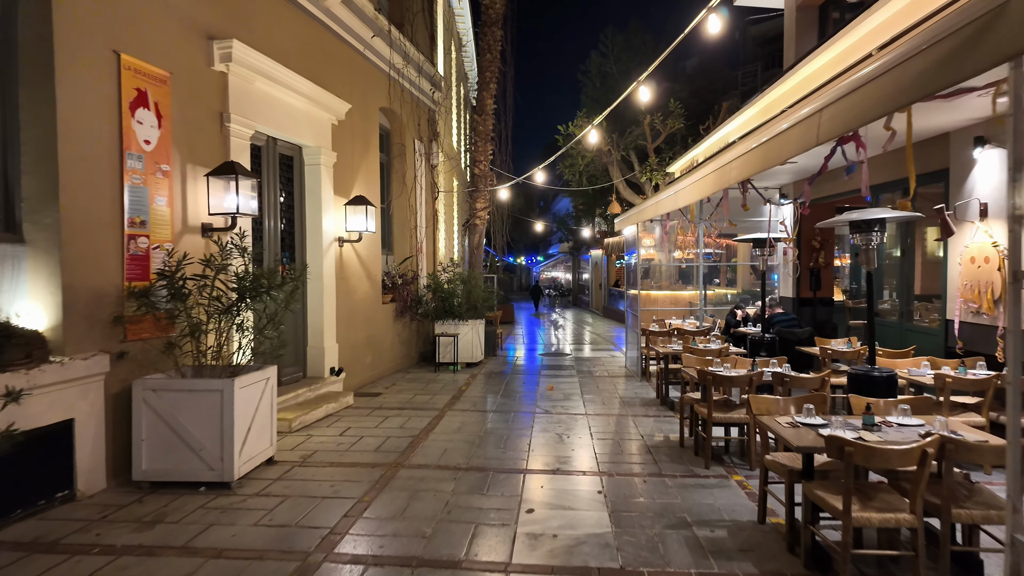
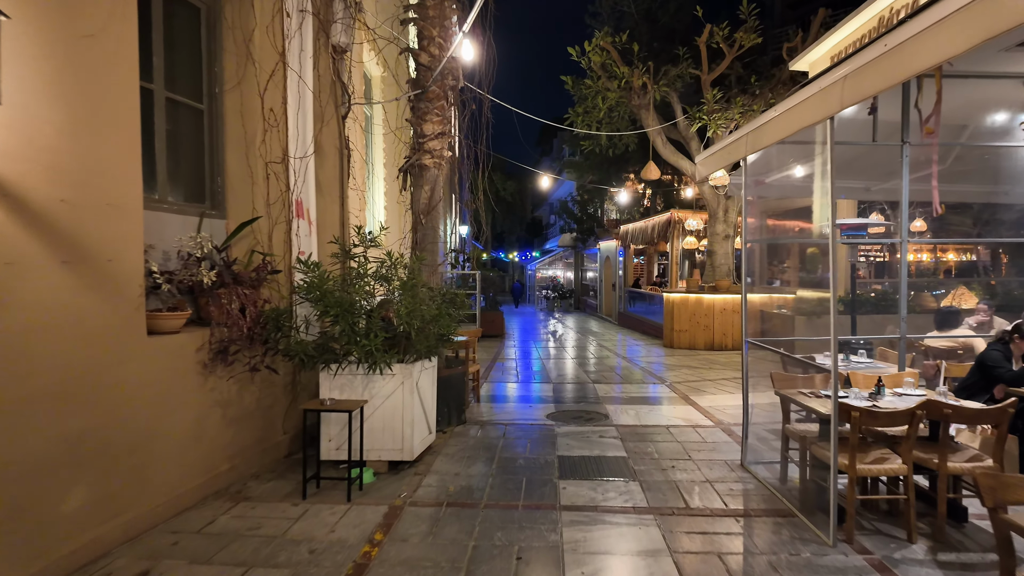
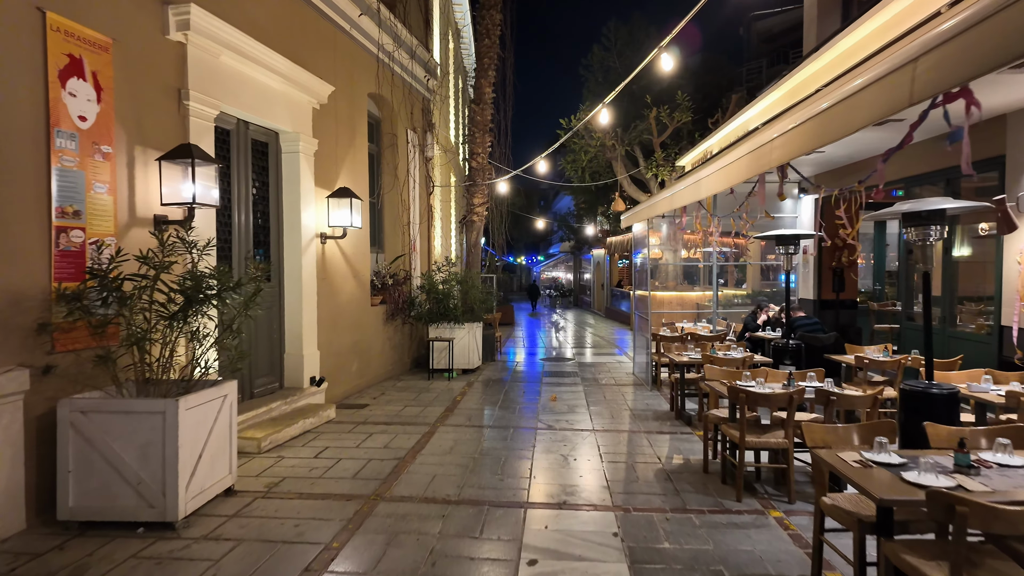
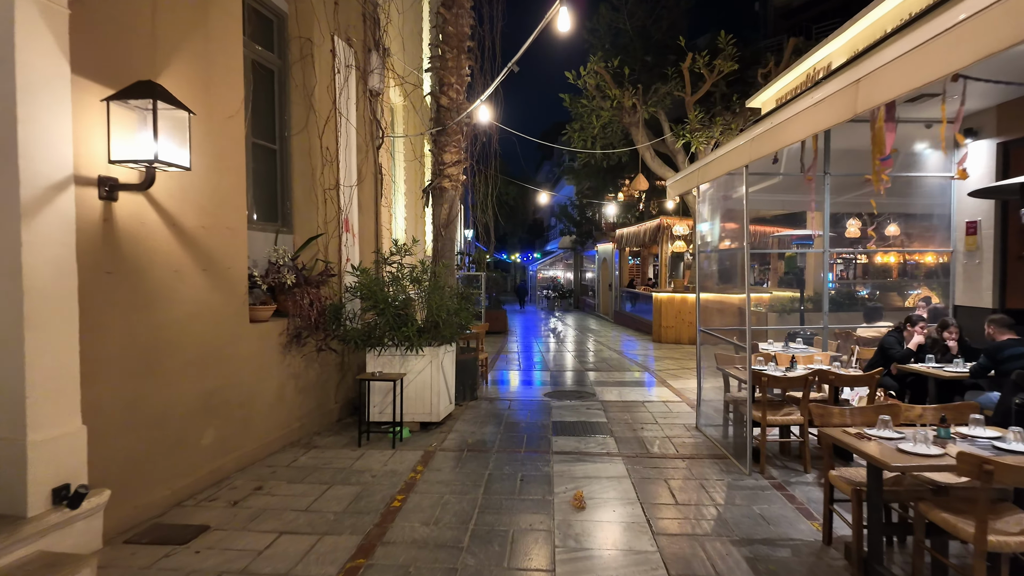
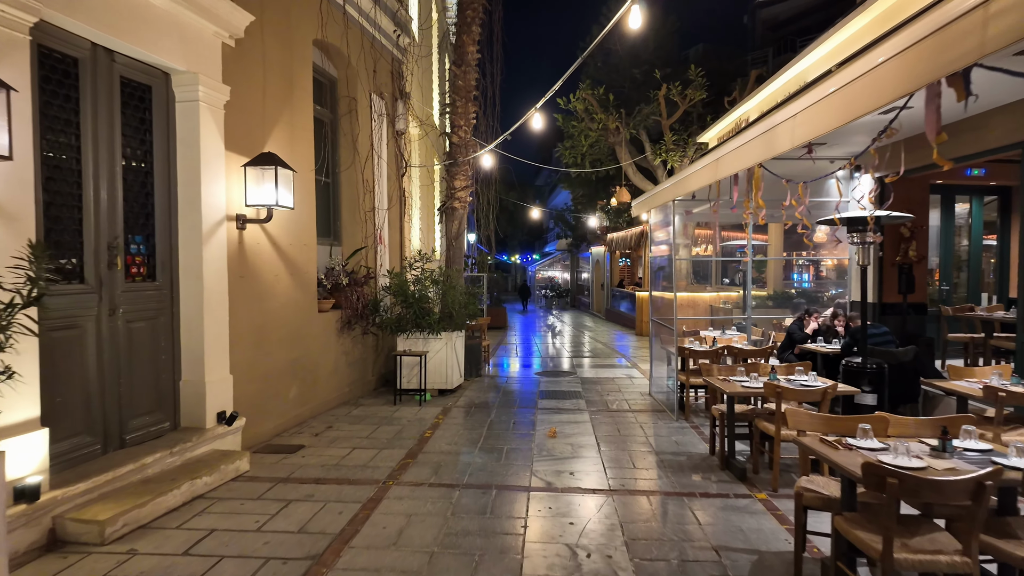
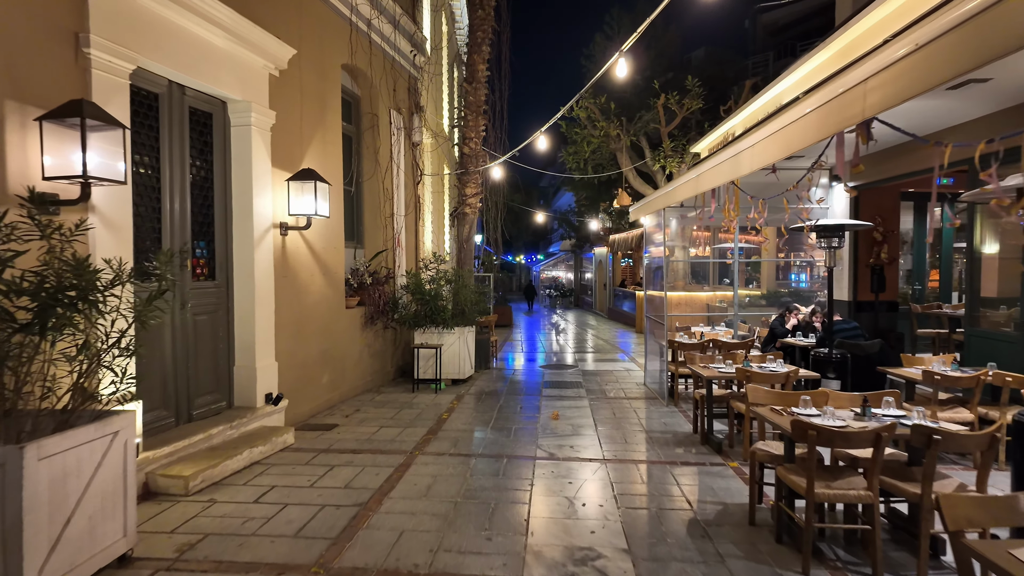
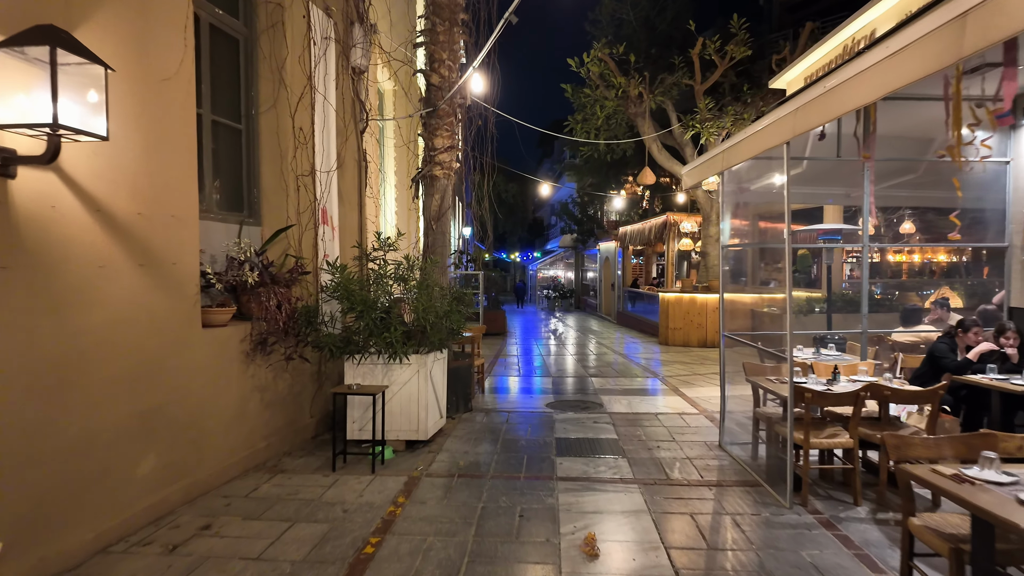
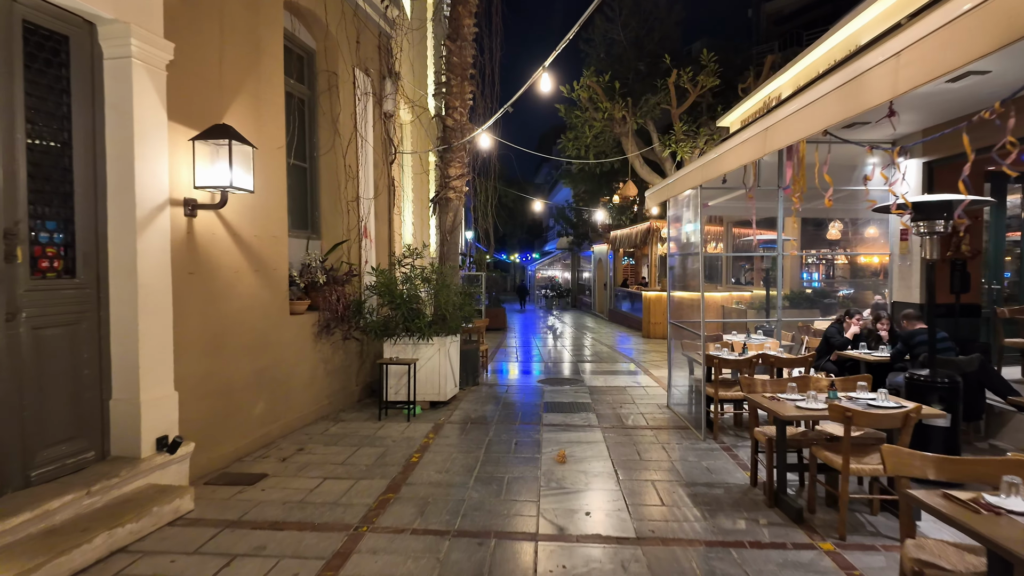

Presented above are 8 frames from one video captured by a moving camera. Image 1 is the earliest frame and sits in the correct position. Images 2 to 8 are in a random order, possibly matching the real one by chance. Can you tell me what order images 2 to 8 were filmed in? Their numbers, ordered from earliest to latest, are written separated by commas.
3, 6, 5, 8, 4, 7, 2
